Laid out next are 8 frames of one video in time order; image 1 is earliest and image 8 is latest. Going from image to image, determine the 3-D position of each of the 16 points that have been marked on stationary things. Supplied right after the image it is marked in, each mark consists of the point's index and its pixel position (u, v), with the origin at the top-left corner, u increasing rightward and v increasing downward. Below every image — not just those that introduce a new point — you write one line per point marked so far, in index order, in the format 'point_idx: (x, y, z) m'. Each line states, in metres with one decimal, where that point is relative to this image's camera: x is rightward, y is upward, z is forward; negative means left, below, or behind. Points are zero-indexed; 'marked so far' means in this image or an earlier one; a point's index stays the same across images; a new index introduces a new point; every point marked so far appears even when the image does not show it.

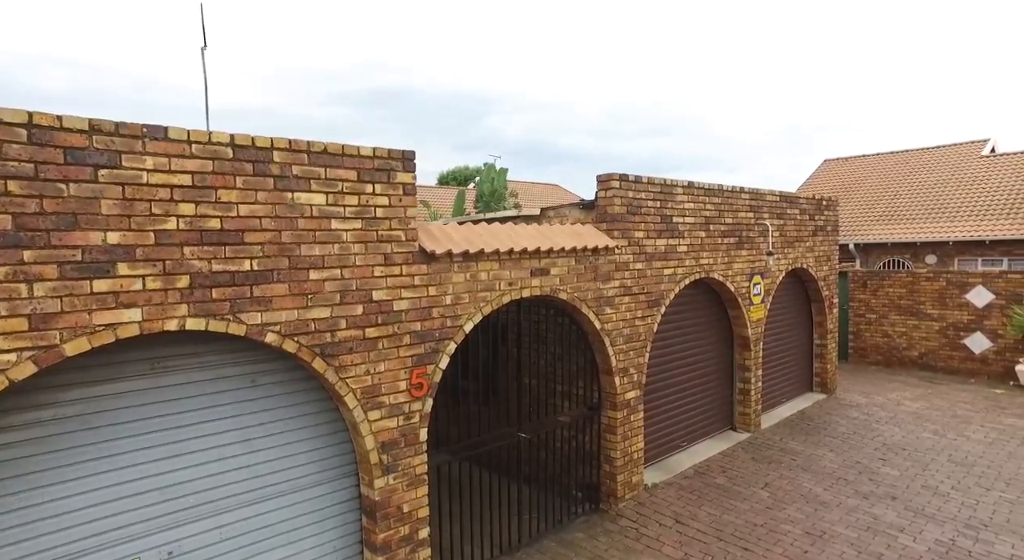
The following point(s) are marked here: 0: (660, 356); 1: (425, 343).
0: (+1.6, -0.8, +6.9) m
1: (-0.6, -0.4, +4.4) m
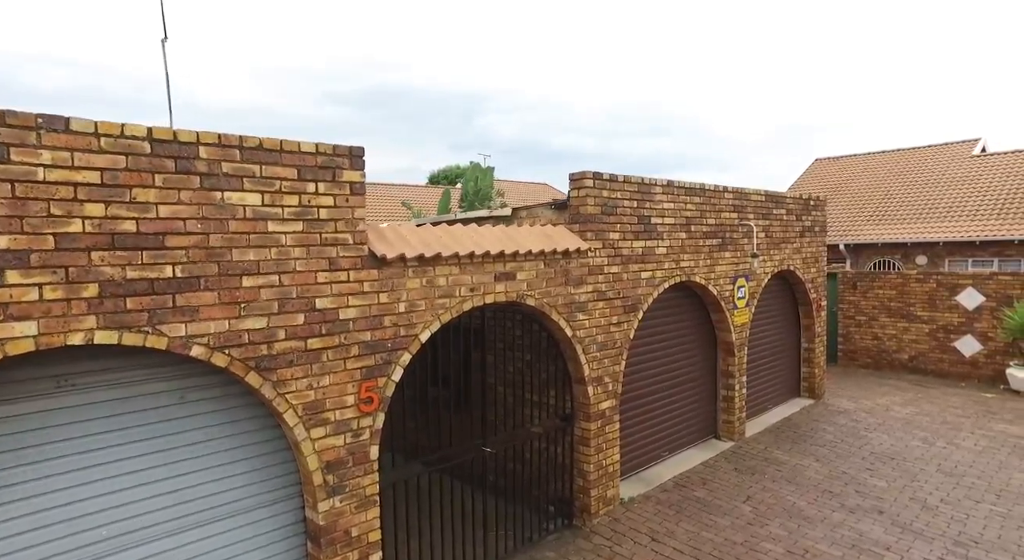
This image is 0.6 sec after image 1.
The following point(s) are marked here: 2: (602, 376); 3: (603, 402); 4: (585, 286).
0: (+1.3, -0.9, +6.6) m
1: (-0.9, -0.5, +4.1) m
2: (+0.8, -0.9, +5.8) m
3: (+0.8, -1.1, +5.9) m
4: (+0.6, -0.1, +5.6) m
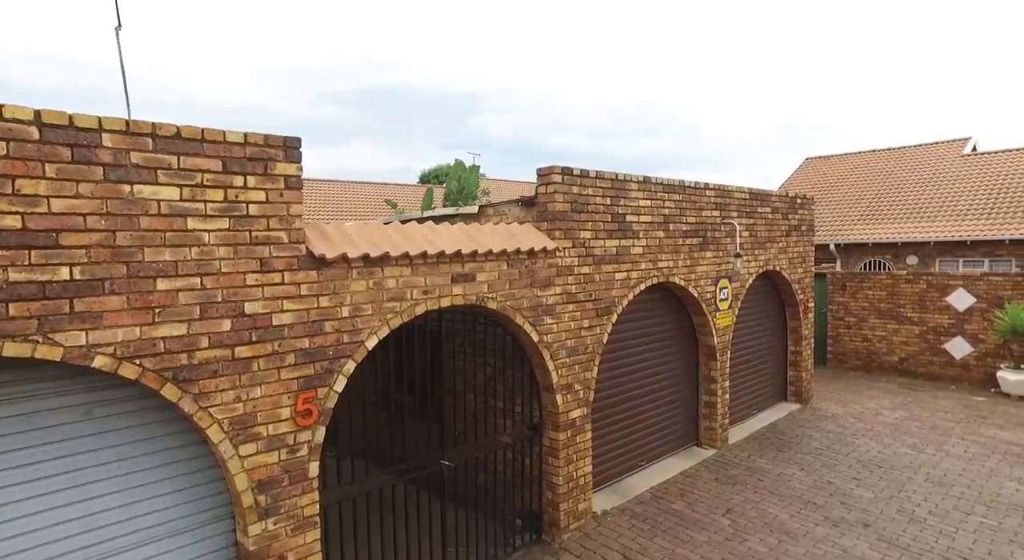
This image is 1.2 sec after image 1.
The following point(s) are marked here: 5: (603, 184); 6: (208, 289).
0: (+1.0, -0.9, +6.3) m
1: (-1.2, -0.5, +3.8) m
2: (+0.5, -0.9, +5.5) m
3: (+0.5, -1.1, +5.6) m
4: (+0.3, -0.1, +5.3) m
5: (+0.8, +0.9, +5.8) m
6: (-1.6, 0.0, +3.3) m
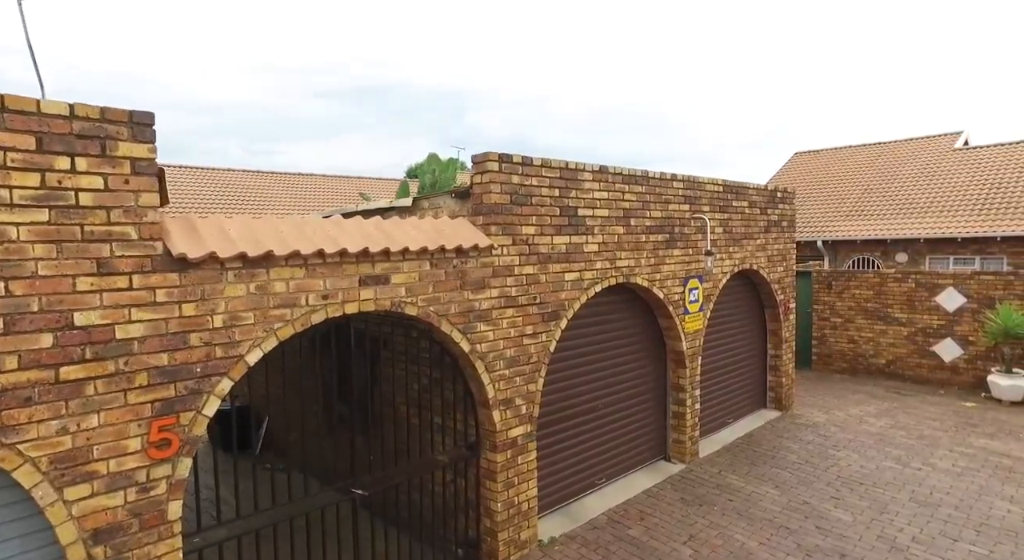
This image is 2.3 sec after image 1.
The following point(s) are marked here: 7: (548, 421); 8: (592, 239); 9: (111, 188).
0: (+0.5, -0.9, +5.7) m
1: (-1.7, -0.5, +3.2) m
2: (0.0, -0.9, +4.9) m
3: (0.0, -1.1, +4.9) m
4: (-0.2, -0.1, +4.7) m
5: (+0.3, +0.9, +5.1) m
6: (-2.1, -0.1, +2.7) m
7: (+0.3, -1.2, +5.5) m
8: (+0.7, +0.4, +5.6) m
9: (-1.8, +0.4, +2.9) m
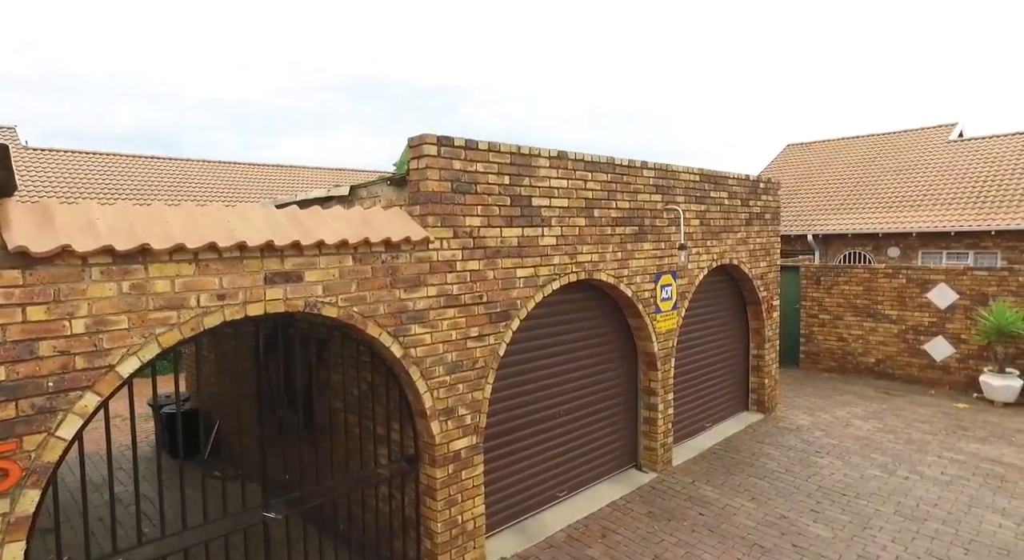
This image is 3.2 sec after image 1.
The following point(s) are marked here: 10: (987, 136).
0: (+0.1, -0.9, +5.2) m
1: (-2.0, -0.5, +2.7) m
2: (-0.4, -0.9, +4.4) m
3: (-0.4, -1.1, +4.5) m
4: (-0.6, -0.1, +4.2) m
5: (-0.1, +0.9, +4.6) m
6: (-2.5, -0.1, +2.2) m
7: (-0.1, -1.2, +5.0) m
8: (+0.3, +0.4, +5.1) m
9: (-2.2, +0.4, +2.4) m
10: (+11.7, +3.5, +15.8) m
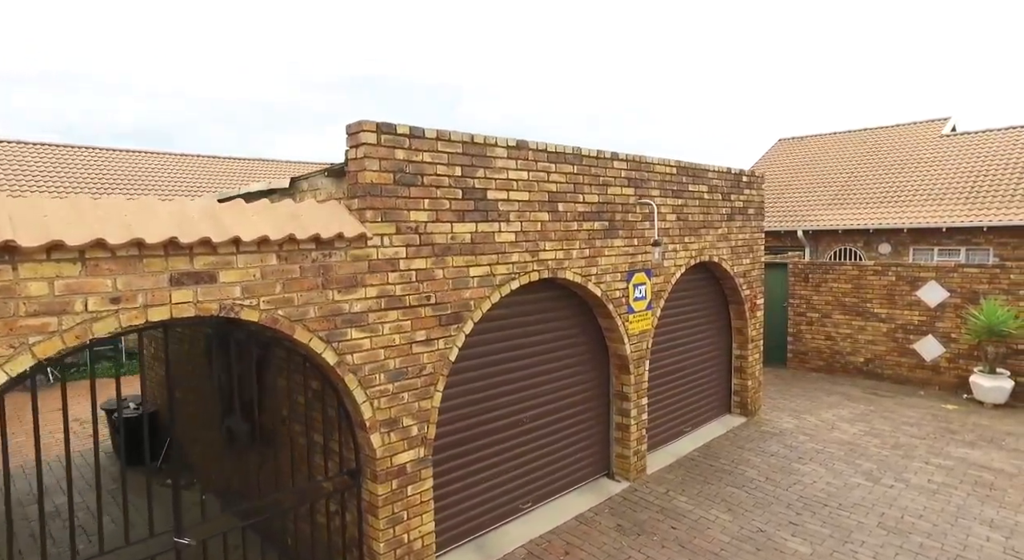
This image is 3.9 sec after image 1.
0: (-0.2, -0.9, +4.9) m
1: (-2.4, -0.5, +2.3) m
2: (-0.7, -0.9, +4.1) m
3: (-0.7, -1.1, +4.1) m
4: (-0.9, -0.1, +3.8) m
5: (-0.4, +0.9, +4.3) m
6: (-2.8, -0.1, +1.8) m
7: (-0.4, -1.2, +4.7) m
8: (0.0, +0.4, +4.7) m
9: (-2.5, +0.4, +2.1) m
10: (+11.3, +3.6, +15.5) m
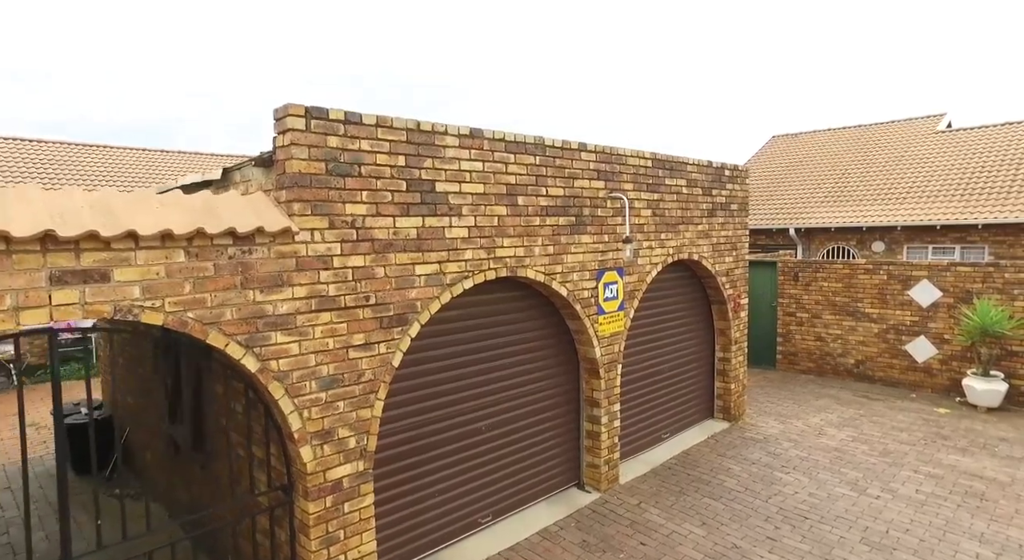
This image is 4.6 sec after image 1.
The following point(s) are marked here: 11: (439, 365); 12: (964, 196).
0: (-0.6, -0.9, +4.5) m
1: (-2.7, -0.5, +2.0) m
2: (-1.1, -0.9, +3.7) m
3: (-1.0, -1.1, +3.8) m
4: (-1.2, -0.1, +3.5) m
5: (-0.7, +0.9, +3.9) m
6: (-3.1, -0.1, +1.5) m
7: (-0.7, -1.2, +4.4) m
8: (-0.4, +0.4, +4.4) m
9: (-2.9, +0.4, +1.7) m
10: (+10.9, +3.6, +15.2) m
11: (-0.4, -0.6, +4.7) m
12: (+9.1, +1.7, +12.9) m
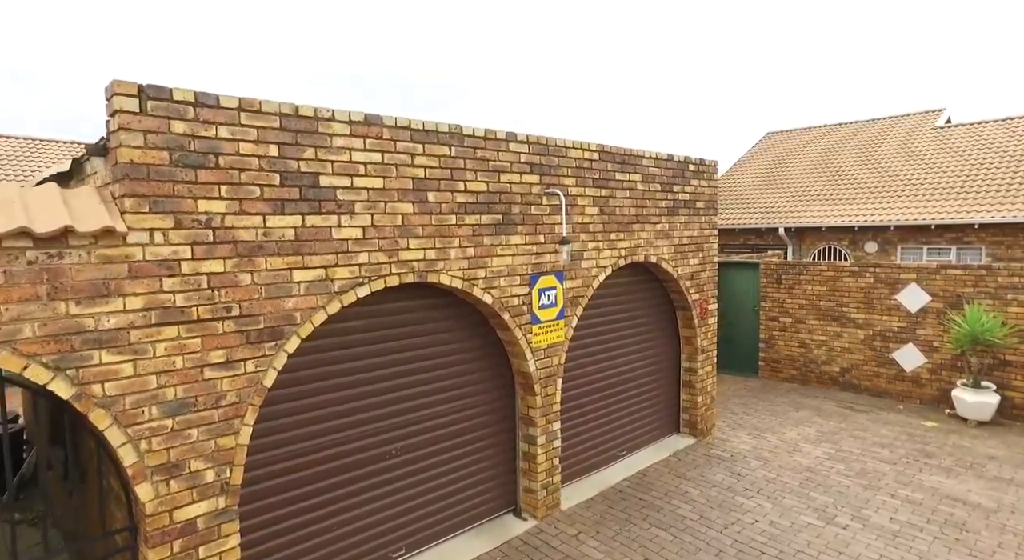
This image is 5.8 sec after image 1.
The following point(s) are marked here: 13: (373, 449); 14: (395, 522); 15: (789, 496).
0: (-1.2, -0.9, +4.0) m
1: (-3.3, -0.5, +1.5) m
2: (-1.7, -0.9, +3.2) m
3: (-1.6, -1.2, +3.3) m
4: (-1.8, -0.1, +3.0) m
5: (-1.3, +0.8, +3.4) m
6: (-3.7, -0.1, +1.0) m
7: (-1.3, -1.2, +3.8) m
8: (-1.0, +0.4, +3.8) m
9: (-3.5, +0.4, +1.2) m
10: (+10.5, +3.6, +14.5) m
11: (-1.0, -0.6, +4.1) m
12: (+8.5, +1.7, +12.3) m
13: (-1.1, -1.1, +4.1) m
14: (-1.0, -1.7, +4.4) m
15: (+2.5, -2.0, +5.9) m
